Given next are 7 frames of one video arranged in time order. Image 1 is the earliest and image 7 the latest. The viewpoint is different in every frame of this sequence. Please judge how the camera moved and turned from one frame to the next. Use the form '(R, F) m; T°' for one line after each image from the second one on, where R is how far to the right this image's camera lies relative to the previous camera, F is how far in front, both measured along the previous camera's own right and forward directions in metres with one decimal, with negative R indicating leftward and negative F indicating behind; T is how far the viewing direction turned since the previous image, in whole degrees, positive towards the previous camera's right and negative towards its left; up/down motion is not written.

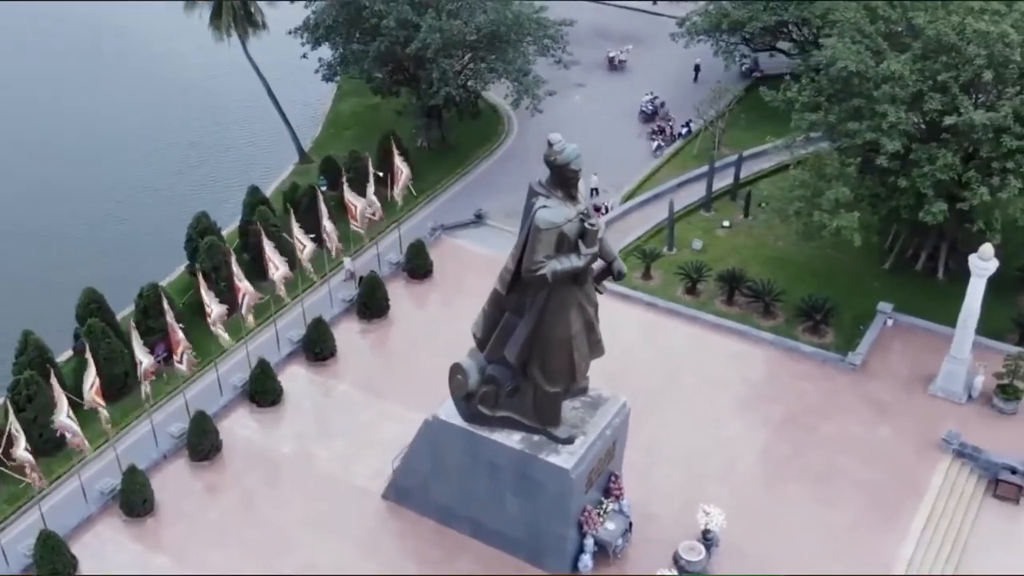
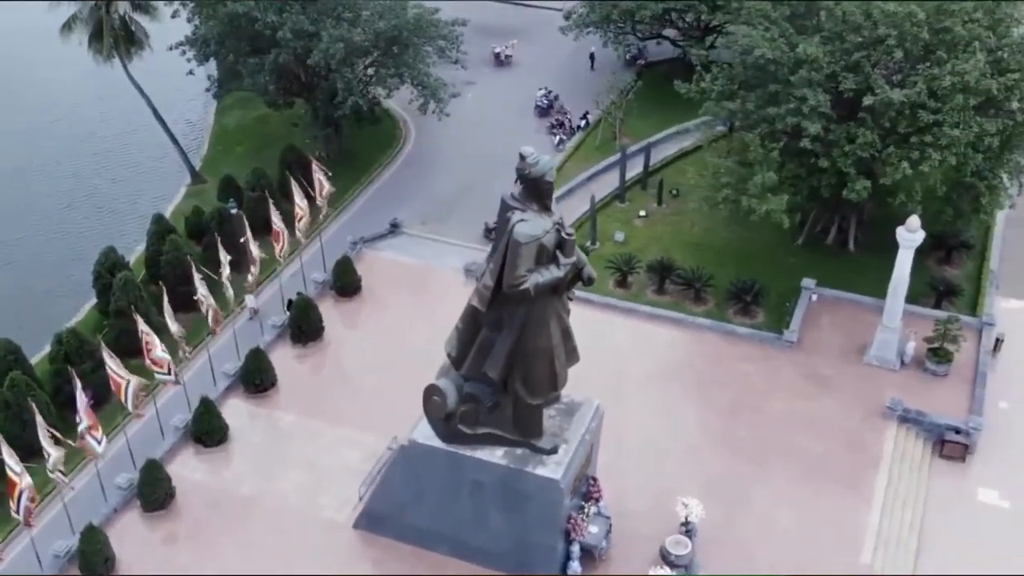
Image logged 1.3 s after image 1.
(-1.9, +0.3) m; +8°
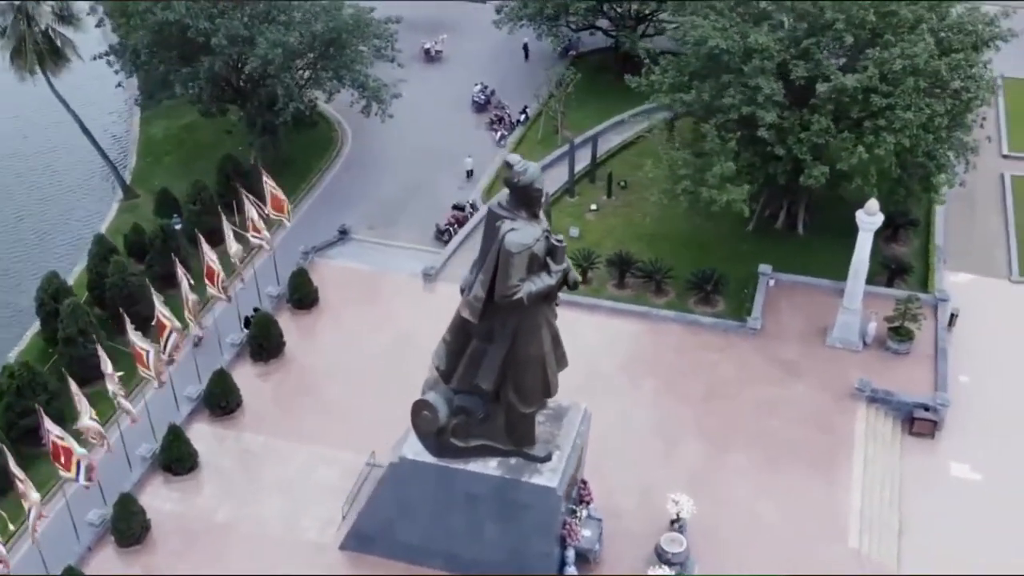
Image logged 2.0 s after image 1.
(-1.2, +0.3) m; +5°
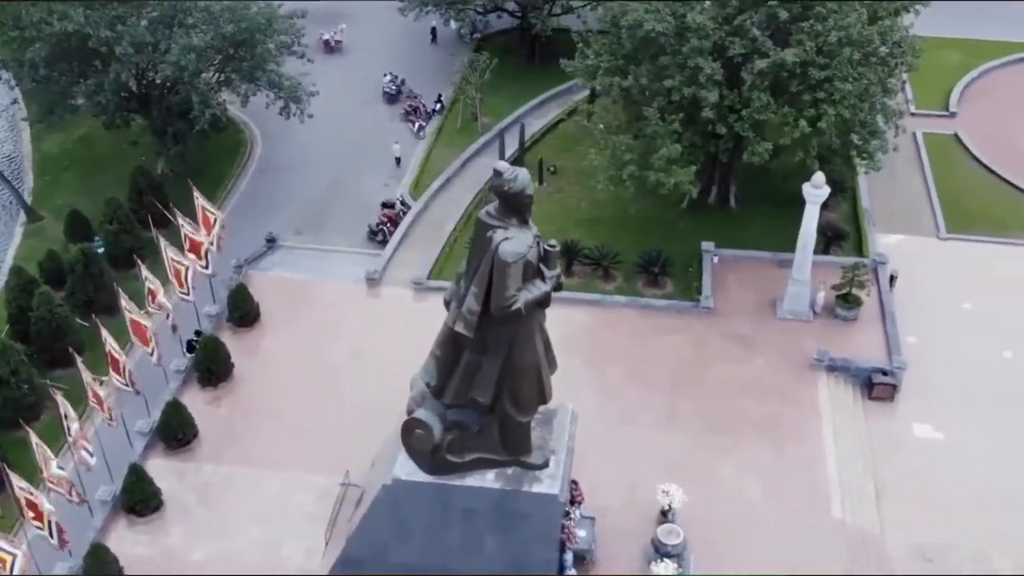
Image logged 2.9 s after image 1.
(-1.7, +0.5) m; +7°
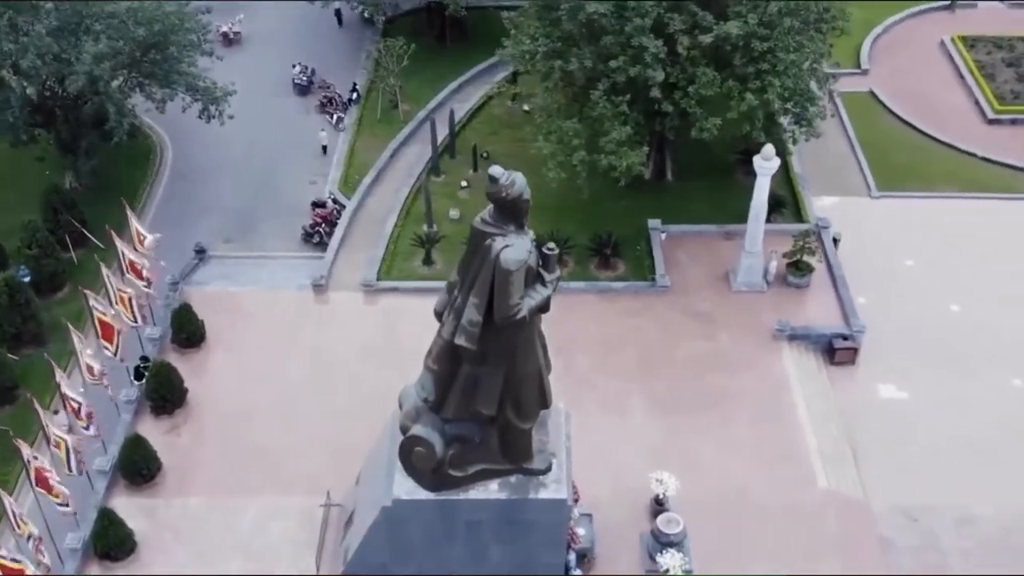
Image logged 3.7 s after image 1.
(-1.6, +0.6) m; +6°
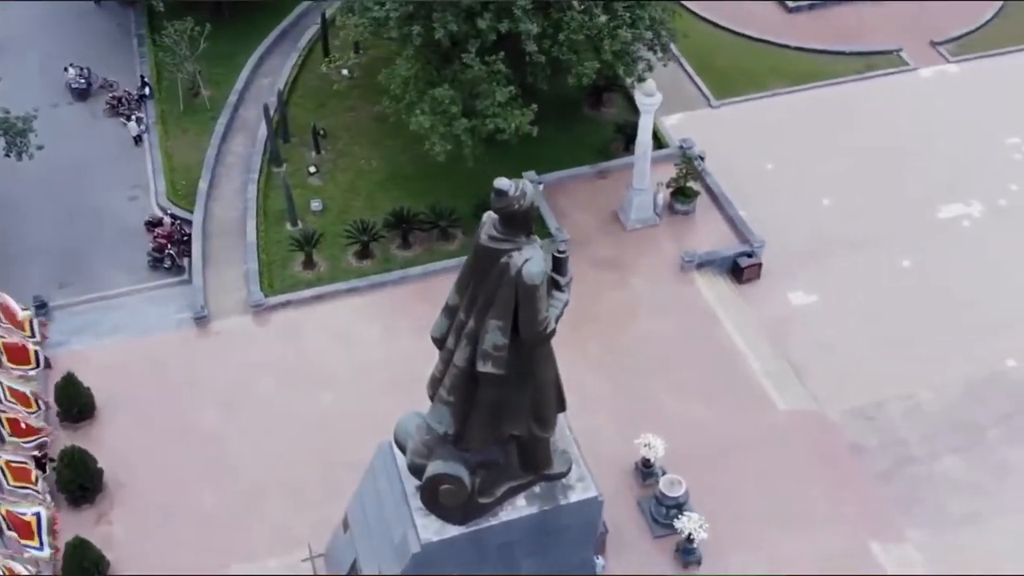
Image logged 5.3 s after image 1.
(-3.4, +1.6) m; +14°
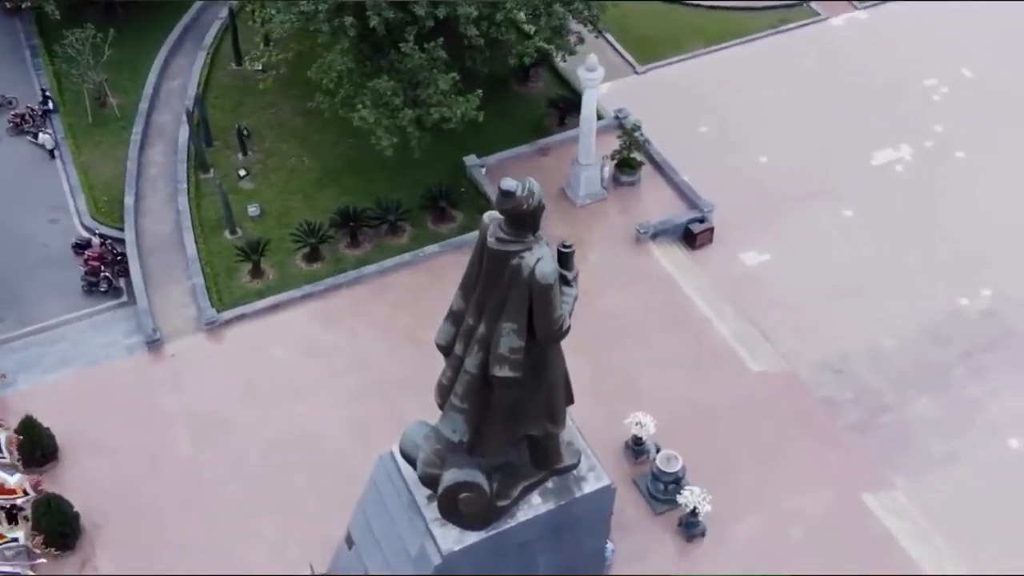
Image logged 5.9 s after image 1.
(-1.5, +0.4) m; +6°
